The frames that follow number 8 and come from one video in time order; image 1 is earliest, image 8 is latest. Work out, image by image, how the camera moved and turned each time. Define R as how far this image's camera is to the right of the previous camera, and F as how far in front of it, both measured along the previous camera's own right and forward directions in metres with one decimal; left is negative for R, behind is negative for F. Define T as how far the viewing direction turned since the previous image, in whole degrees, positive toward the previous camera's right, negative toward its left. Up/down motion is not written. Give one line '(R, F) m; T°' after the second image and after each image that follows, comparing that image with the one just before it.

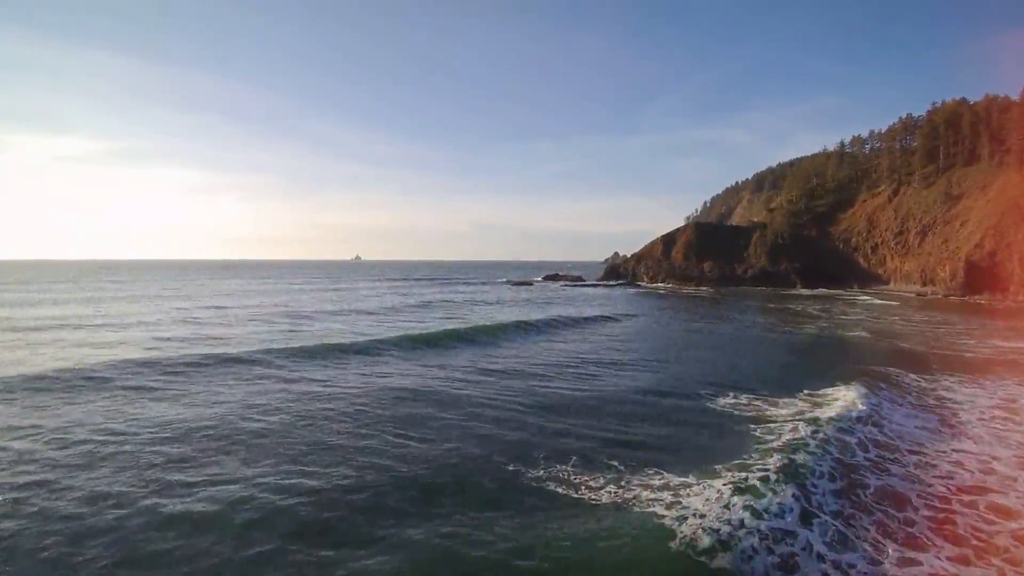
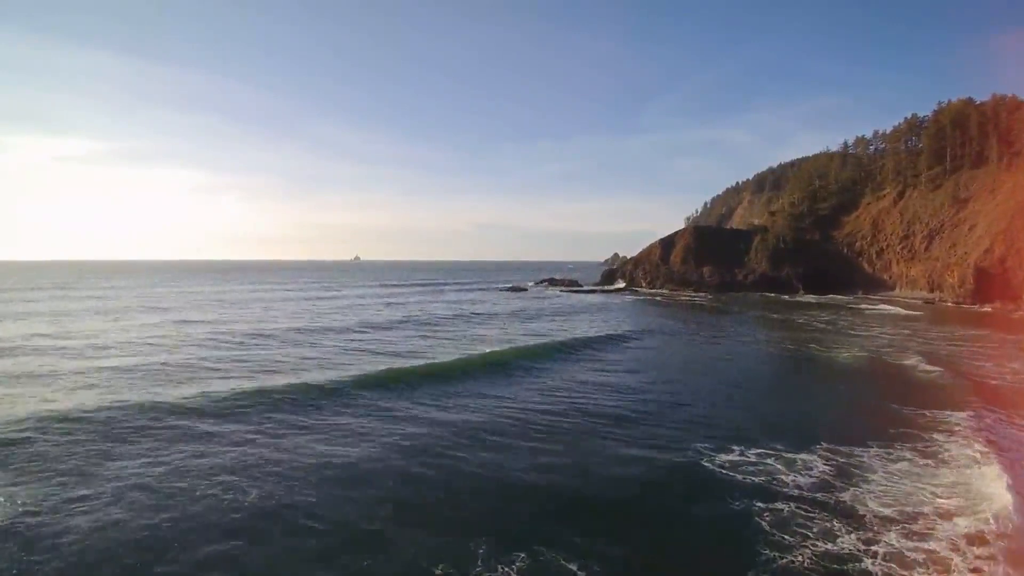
(+0.9, +2.3) m; 0°
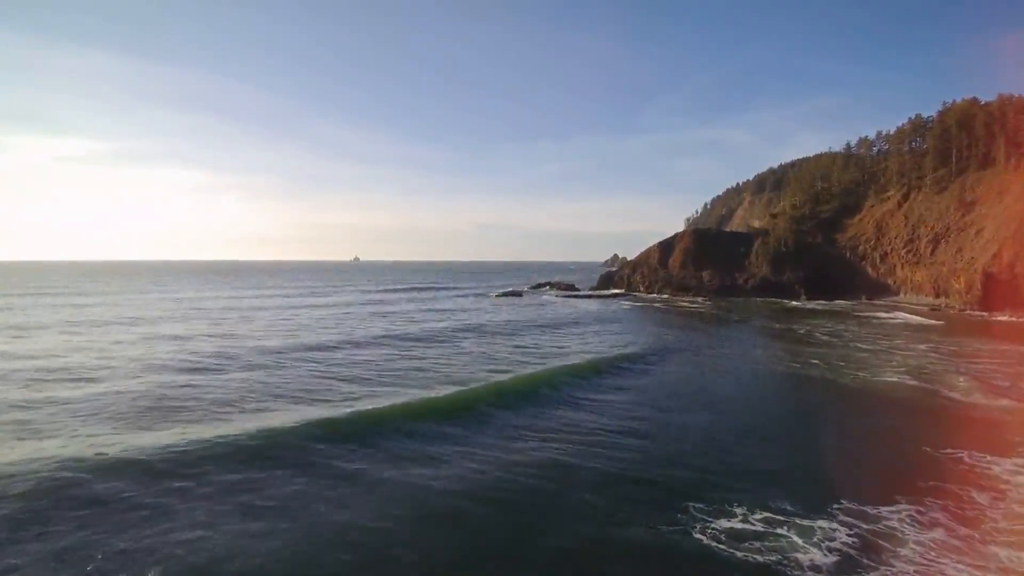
(+0.7, +1.8) m; 0°
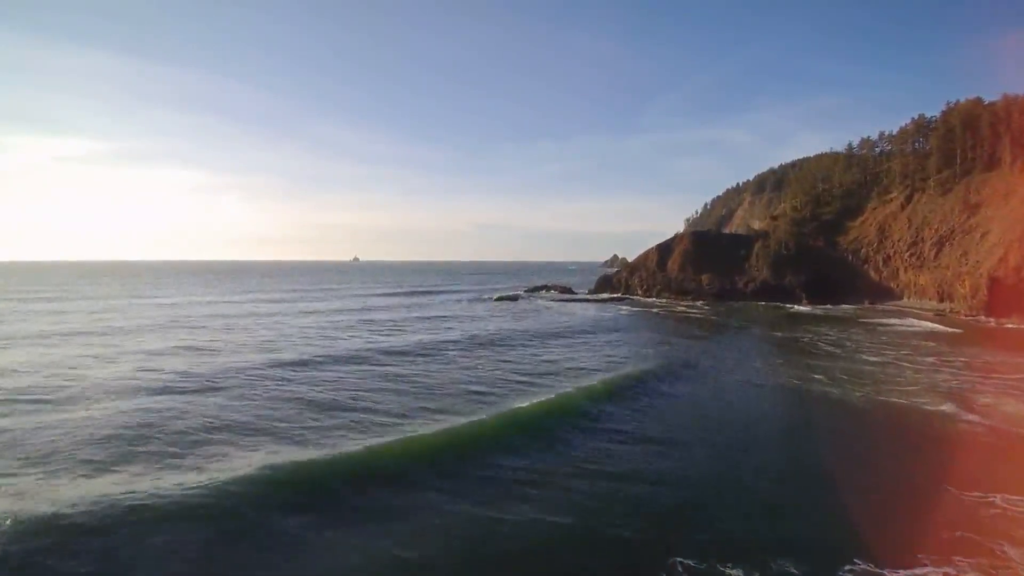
(+0.6, +1.4) m; 0°
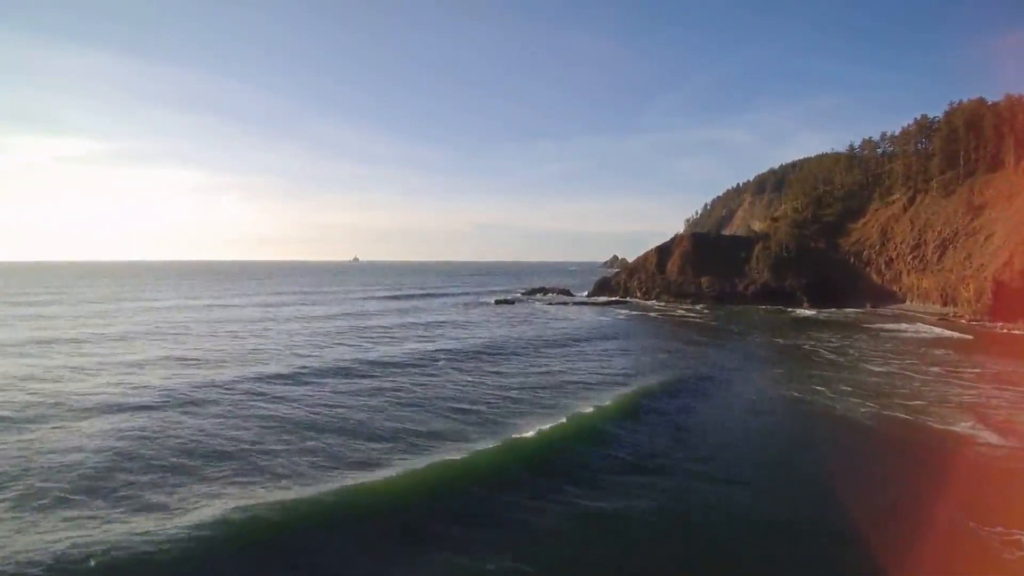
(+0.4, +1.0) m; 0°
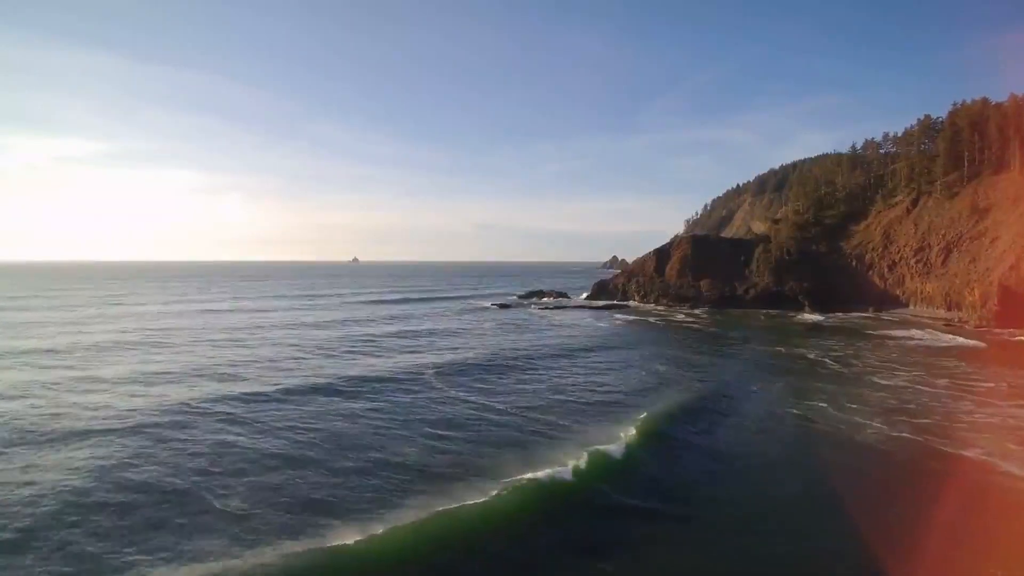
(+0.5, +1.2) m; 0°
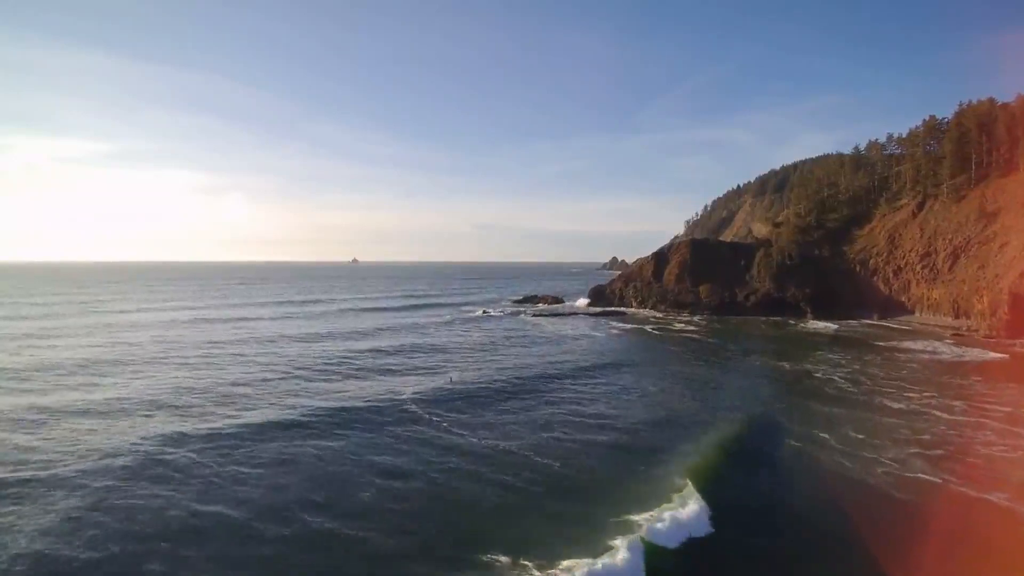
(+0.8, +2.0) m; 0°
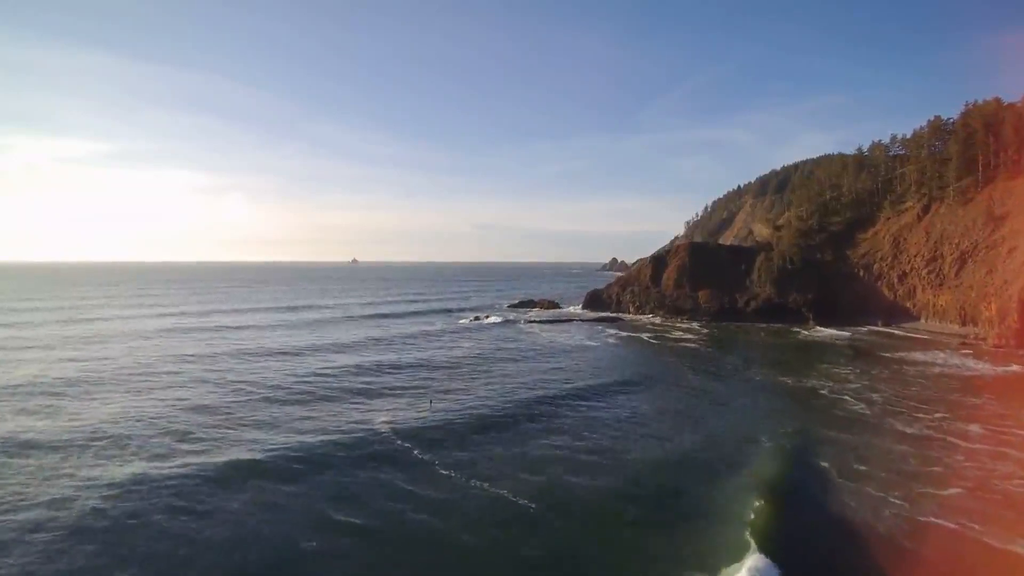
(+0.8, +1.8) m; 0°
